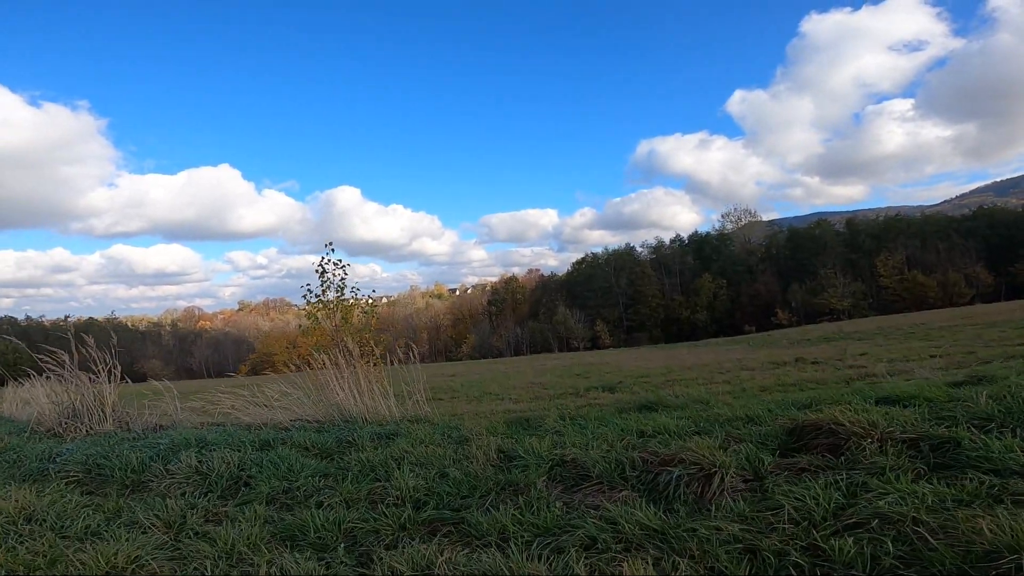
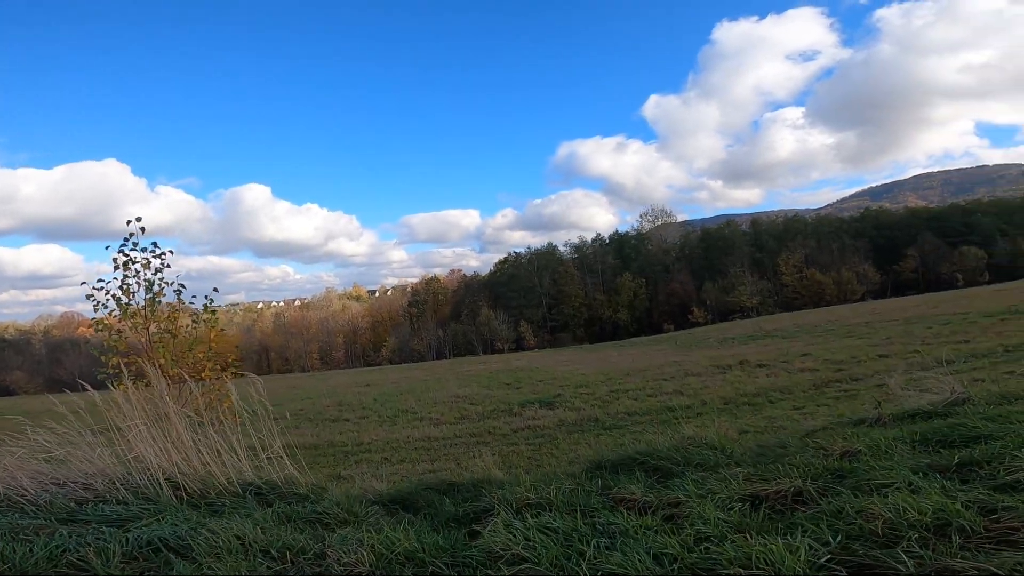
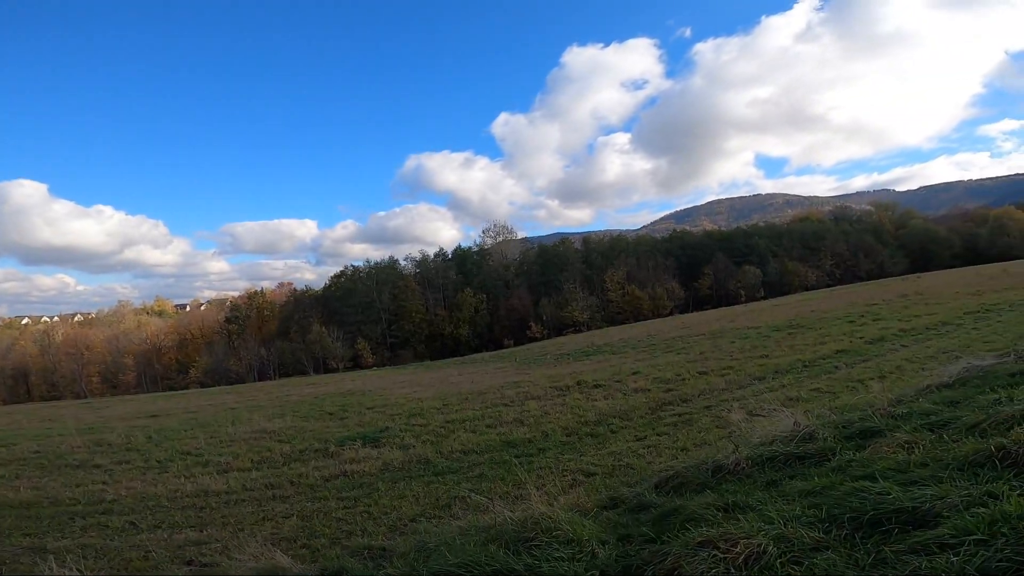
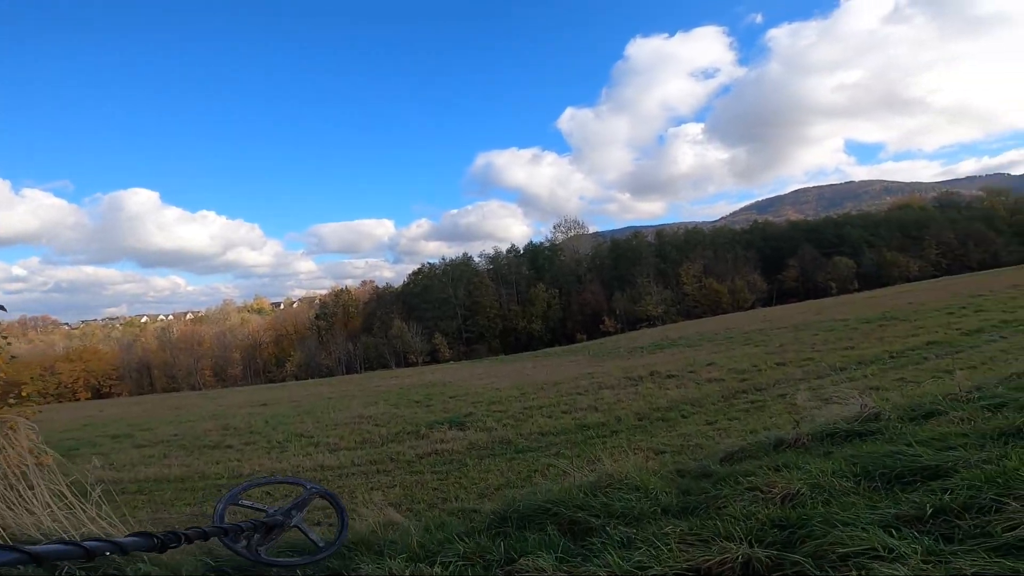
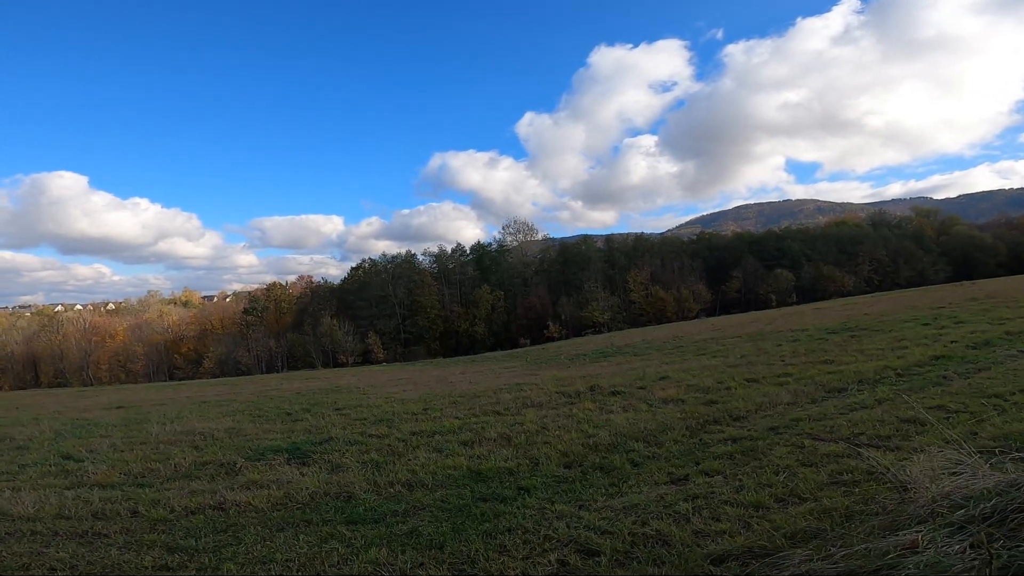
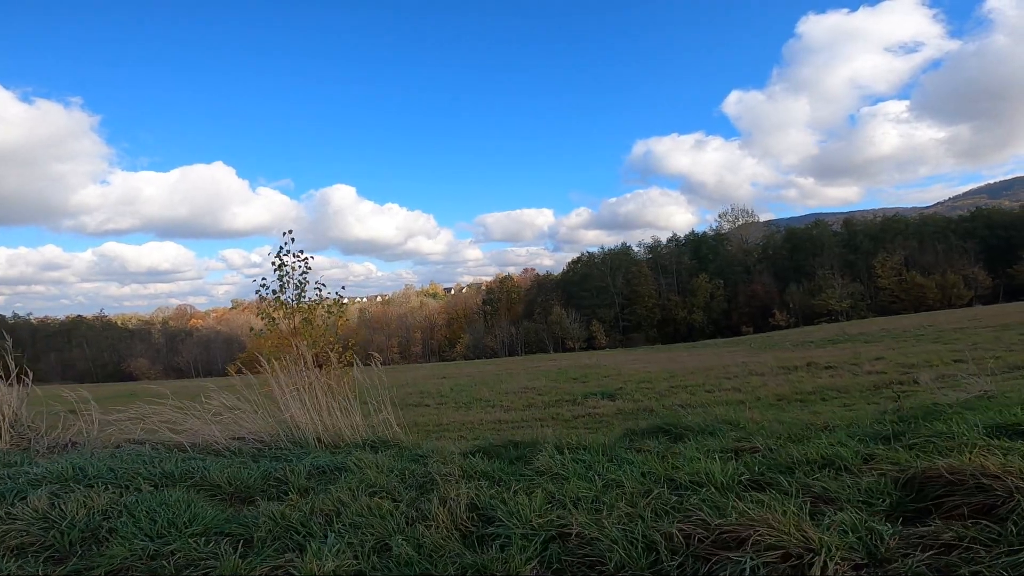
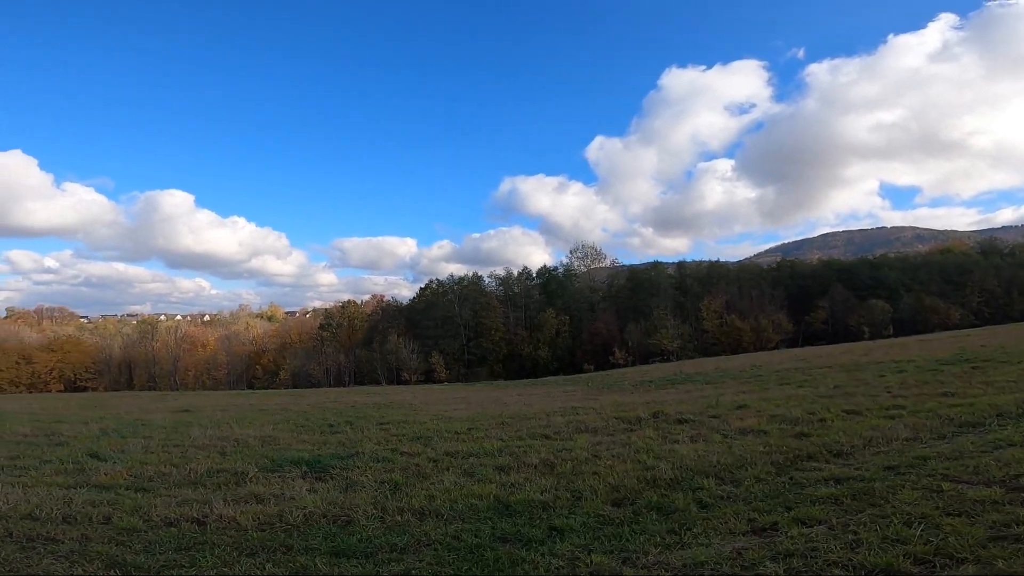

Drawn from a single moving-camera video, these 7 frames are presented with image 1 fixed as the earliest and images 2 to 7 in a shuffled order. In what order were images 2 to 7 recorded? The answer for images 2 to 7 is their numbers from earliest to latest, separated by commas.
6, 2, 4, 3, 5, 7
